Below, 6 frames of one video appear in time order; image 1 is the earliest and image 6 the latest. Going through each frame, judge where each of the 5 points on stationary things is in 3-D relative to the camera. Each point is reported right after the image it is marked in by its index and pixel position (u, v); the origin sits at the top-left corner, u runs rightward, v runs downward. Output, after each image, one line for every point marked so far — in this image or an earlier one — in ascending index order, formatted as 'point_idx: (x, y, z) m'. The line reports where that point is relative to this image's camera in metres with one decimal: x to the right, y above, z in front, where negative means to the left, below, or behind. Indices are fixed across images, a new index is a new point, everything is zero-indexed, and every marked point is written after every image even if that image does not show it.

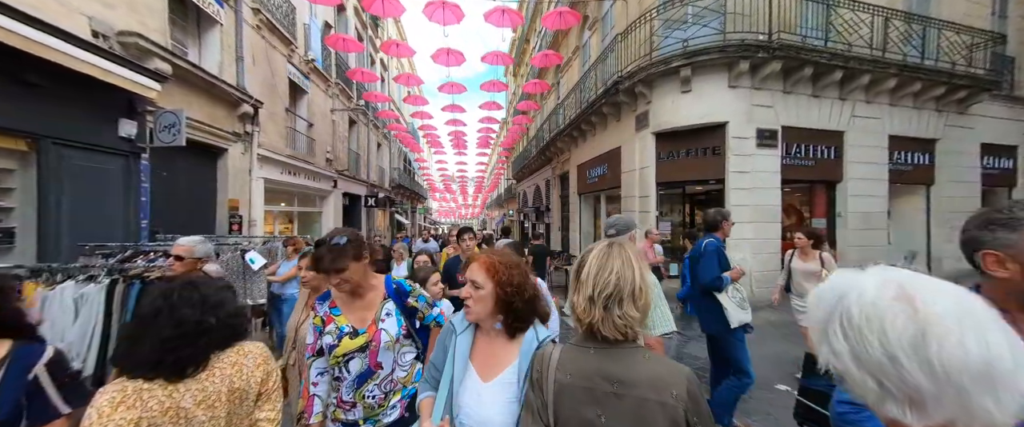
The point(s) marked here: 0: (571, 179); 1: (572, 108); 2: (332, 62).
0: (+2.5, +1.5, +14.0) m
1: (+2.2, +3.9, +12.2) m
2: (-6.7, +5.6, +12.2) m
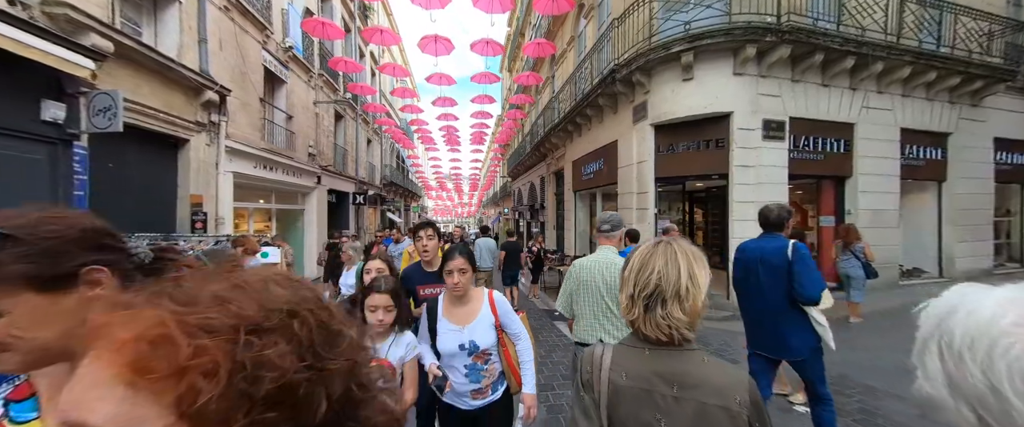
0: (+2.2, +1.6, +13.5) m
1: (+1.9, +4.0, +11.7) m
2: (-7.0, +5.7, +11.6) m
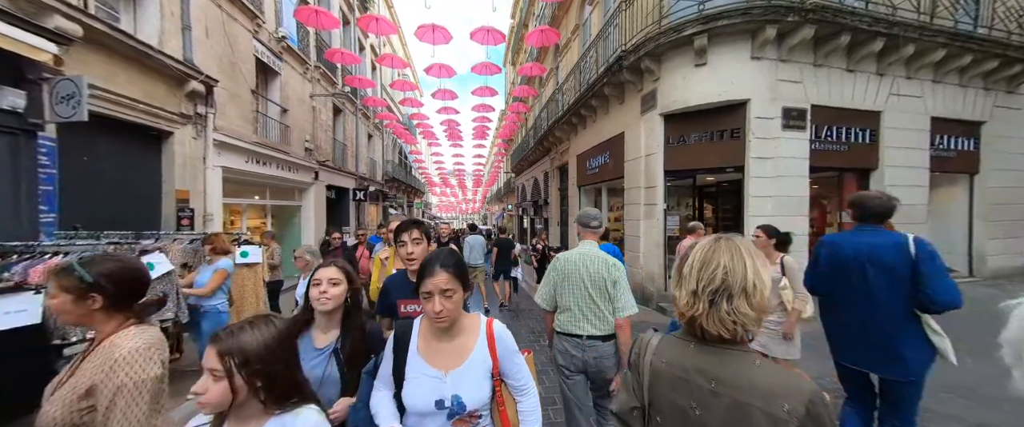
0: (+2.3, +1.7, +13.1) m
1: (+2.0, +4.1, +11.2) m
2: (-6.9, +5.8, +11.3) m
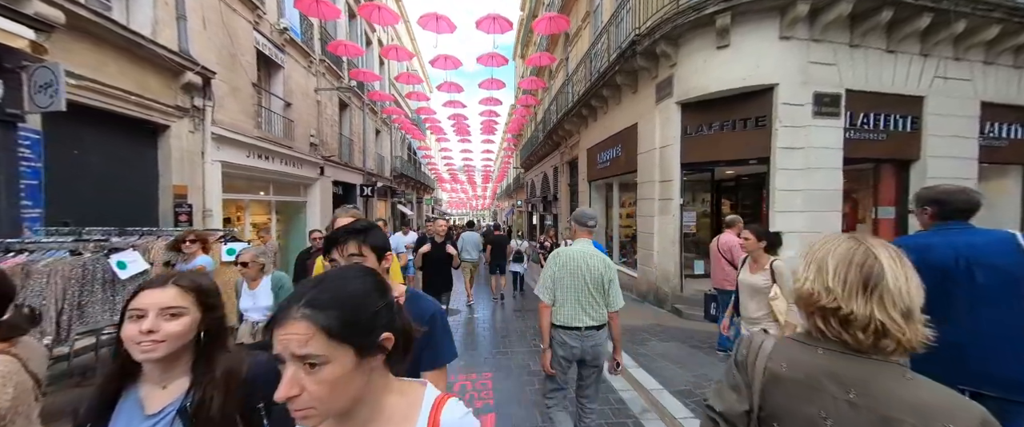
0: (+2.6, +1.9, +12.6) m
1: (+2.3, +4.3, +10.8) m
2: (-6.7, +6.0, +11.1) m
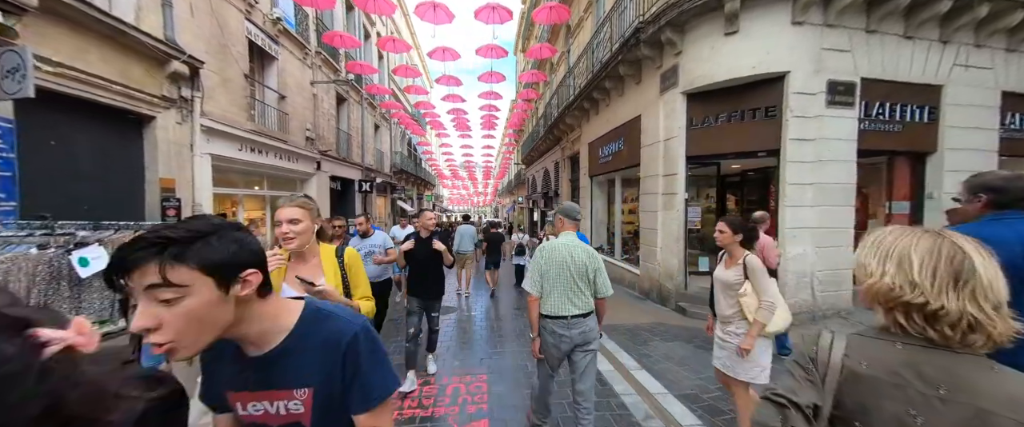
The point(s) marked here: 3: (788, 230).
0: (+2.6, +2.0, +12.4) m
1: (+2.2, +4.4, +10.5) m
2: (-6.7, +6.1, +10.8) m
3: (+4.4, -0.3, +5.3) m
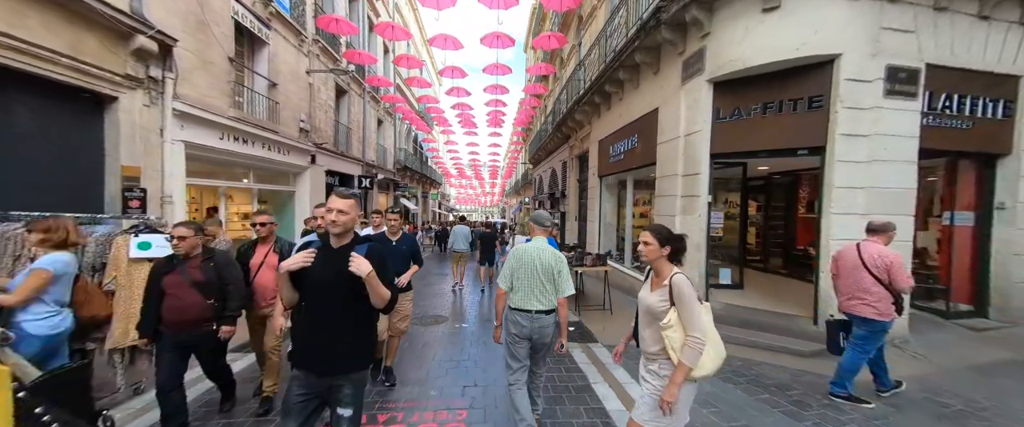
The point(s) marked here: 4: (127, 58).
0: (+2.7, +1.9, +11.6) m
1: (+2.4, +4.3, +9.7) m
2: (-6.4, +6.3, +10.3) m
3: (+4.3, -0.4, +4.4) m
4: (-6.2, +2.5, +5.3) m
